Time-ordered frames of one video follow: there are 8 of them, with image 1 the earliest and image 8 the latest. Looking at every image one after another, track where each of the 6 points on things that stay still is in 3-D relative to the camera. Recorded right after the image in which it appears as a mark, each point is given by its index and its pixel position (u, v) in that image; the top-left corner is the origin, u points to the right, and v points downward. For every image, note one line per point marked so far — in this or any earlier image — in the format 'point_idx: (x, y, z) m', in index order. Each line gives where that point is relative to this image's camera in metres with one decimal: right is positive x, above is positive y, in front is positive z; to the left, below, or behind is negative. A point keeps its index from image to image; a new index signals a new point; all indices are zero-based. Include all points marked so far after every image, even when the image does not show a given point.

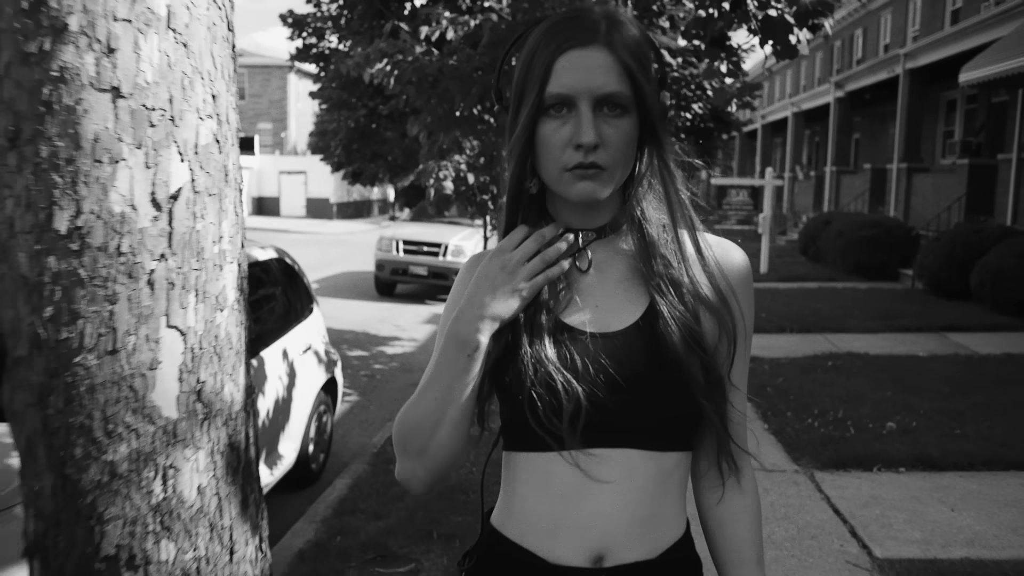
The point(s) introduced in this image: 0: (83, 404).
0: (-0.8, -0.2, +1.6) m
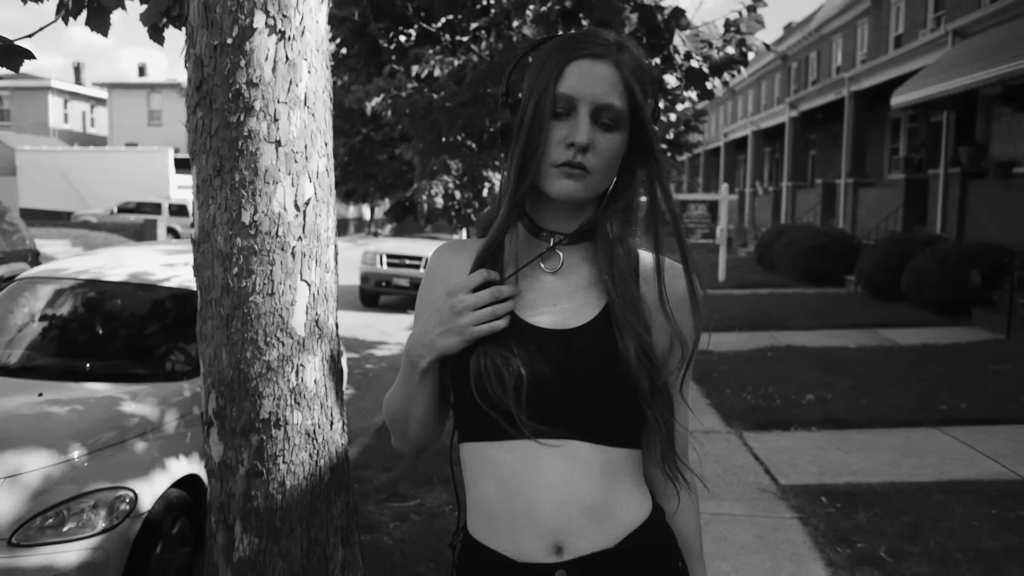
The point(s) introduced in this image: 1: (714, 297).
0: (-0.8, -0.1, +2.7) m
1: (+3.6, -0.2, +15.7) m
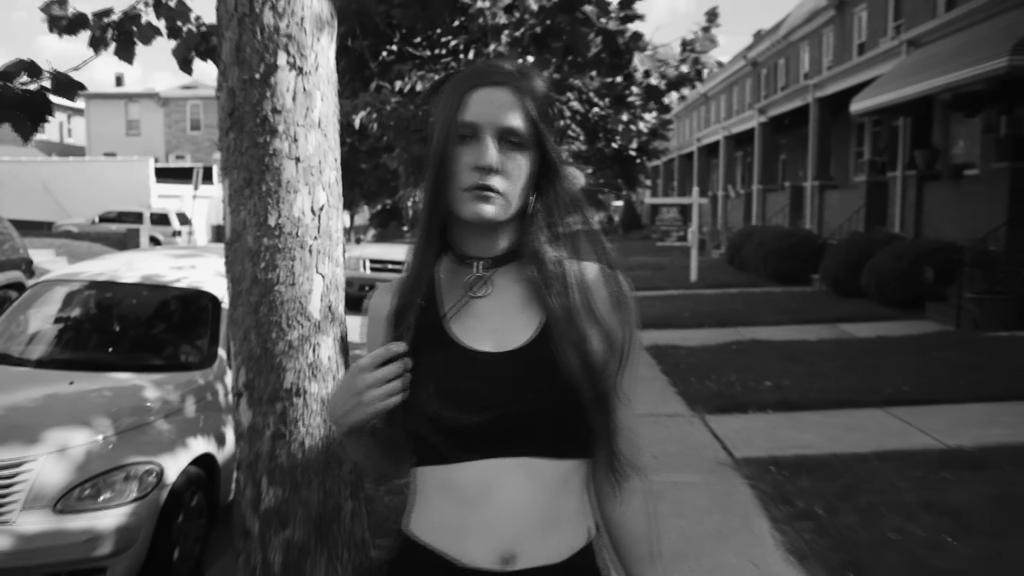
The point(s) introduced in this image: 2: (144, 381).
0: (-0.9, -0.1, +3.3) m
1: (+3.3, -0.2, +16.3) m
2: (-2.2, -0.6, +5.1) m
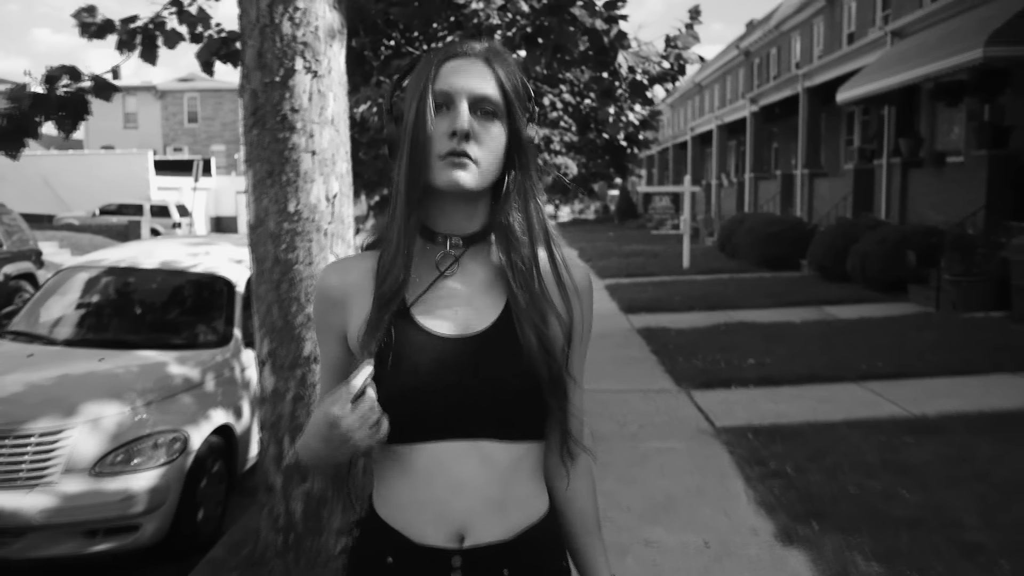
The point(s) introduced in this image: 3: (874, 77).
0: (-0.9, 0.0, +3.7) m
1: (+3.2, +0.1, +16.7) m
2: (-2.2, -0.5, +5.6) m
3: (+6.4, +3.7, +15.3) m
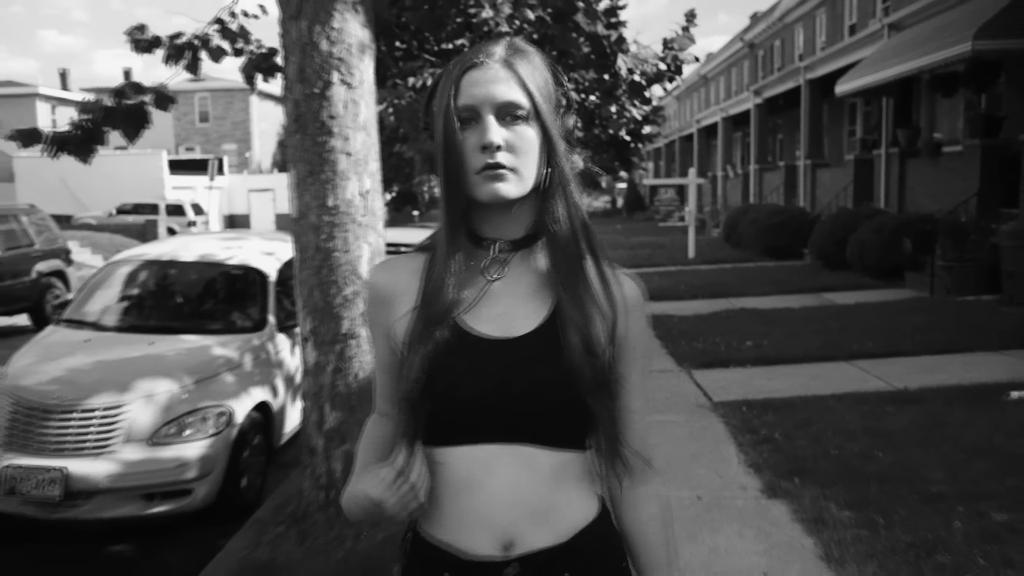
0: (-0.9, +0.1, +4.2) m
1: (+3.4, +0.3, +17.2) m
2: (-2.1, -0.4, +6.1) m
3: (+6.5, +4.0, +15.8) m
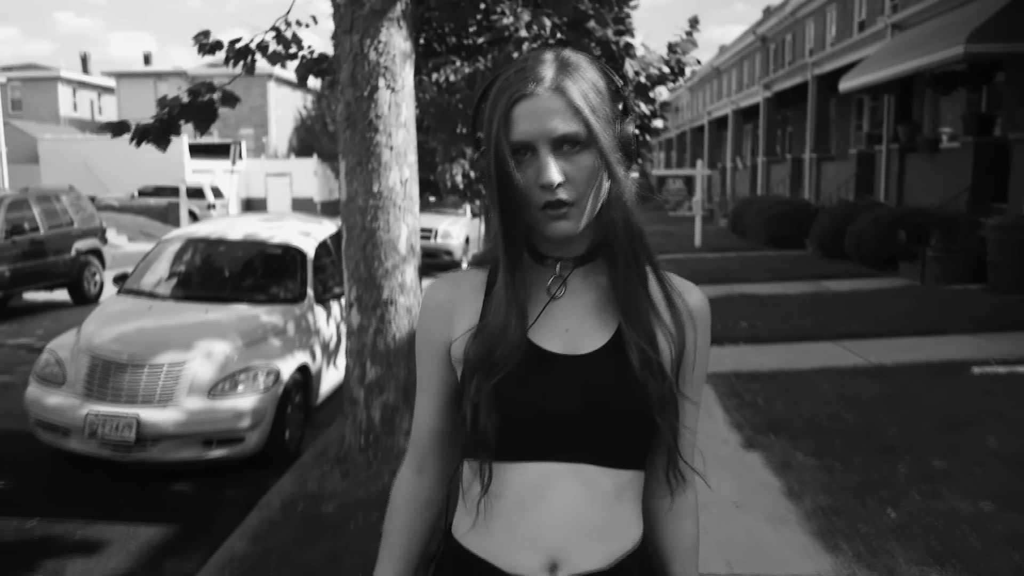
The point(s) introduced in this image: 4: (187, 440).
0: (-0.8, +0.2, +5.0) m
1: (+3.6, +0.6, +17.9) m
2: (-2.0, -0.2, +6.9) m
3: (+6.8, +4.2, +16.4) m
4: (-2.2, -1.0, +6.0) m
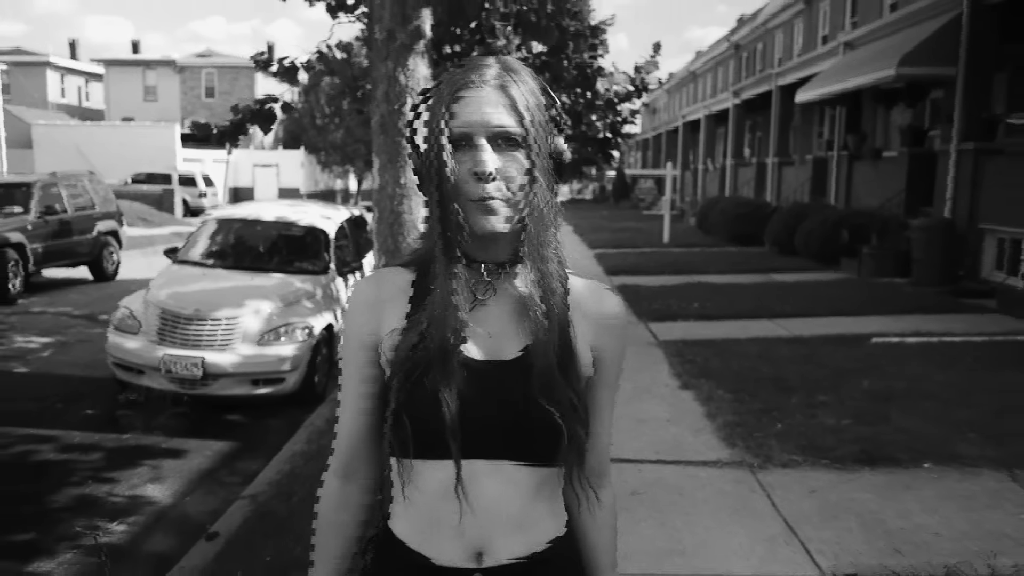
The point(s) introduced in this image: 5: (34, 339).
0: (-0.8, +0.5, +6.5) m
1: (+3.2, +0.8, +19.5) m
2: (-2.1, +0.1, +8.4) m
3: (+6.6, +4.3, +18.1) m
4: (-2.3, -0.8, +7.4) m
5: (-5.7, -0.6, +10.4) m
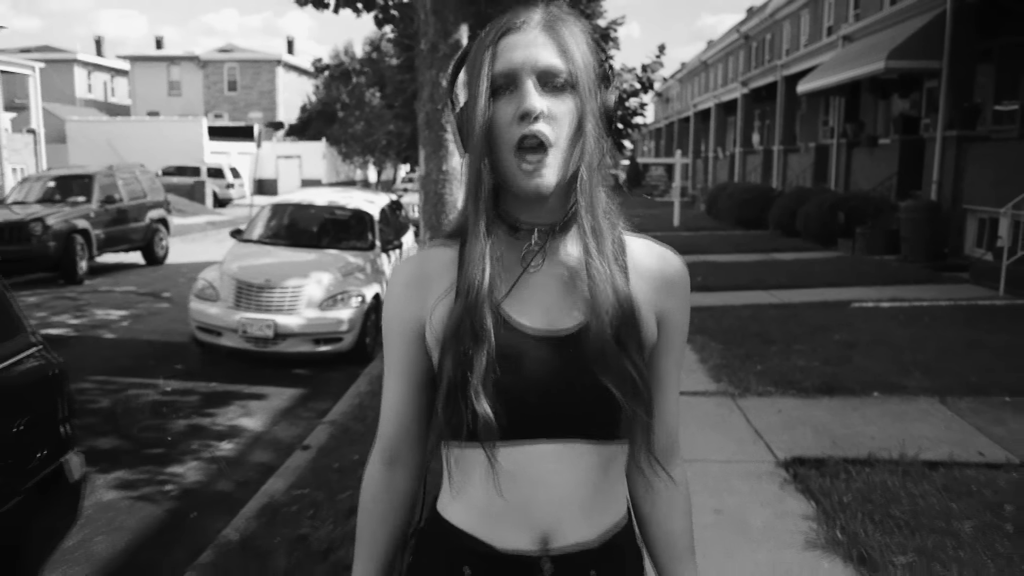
0: (-0.6, +0.7, +7.8) m
1: (+3.7, +1.2, +20.7) m
2: (-1.9, +0.4, +9.6) m
3: (+6.9, +4.7, +19.2) m
4: (-2.1, -0.5, +8.7) m
5: (-5.4, -0.3, +11.8) m
